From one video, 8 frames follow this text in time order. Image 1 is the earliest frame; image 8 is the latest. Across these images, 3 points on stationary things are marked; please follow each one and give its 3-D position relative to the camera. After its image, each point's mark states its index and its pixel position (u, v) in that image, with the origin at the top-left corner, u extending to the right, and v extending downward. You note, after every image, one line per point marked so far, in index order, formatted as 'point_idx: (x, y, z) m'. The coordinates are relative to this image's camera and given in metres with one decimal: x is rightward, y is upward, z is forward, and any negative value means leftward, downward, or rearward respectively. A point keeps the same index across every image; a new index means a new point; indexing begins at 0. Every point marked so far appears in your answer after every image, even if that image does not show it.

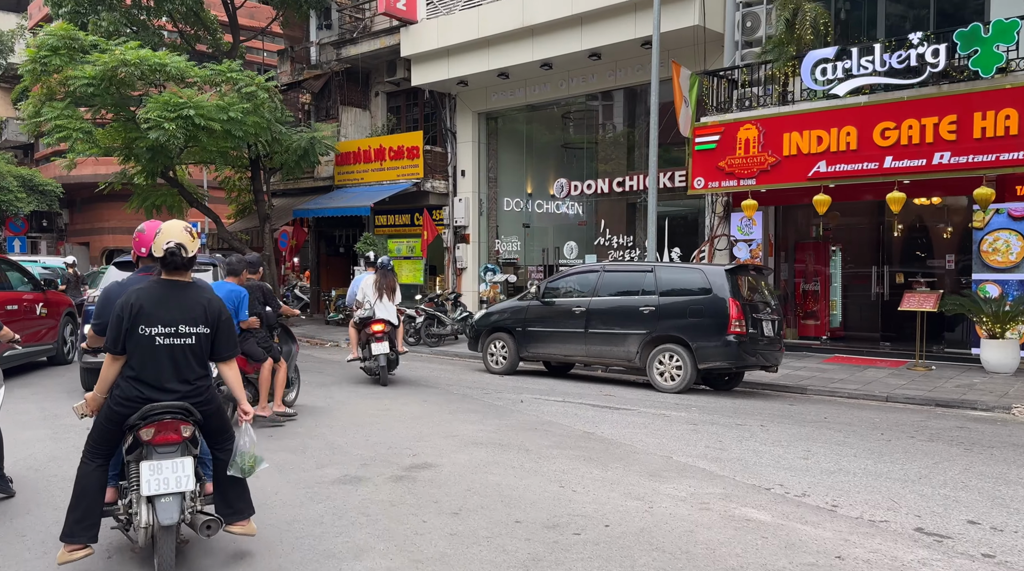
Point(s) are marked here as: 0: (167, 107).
0: (-6.6, +3.5, +15.7) m
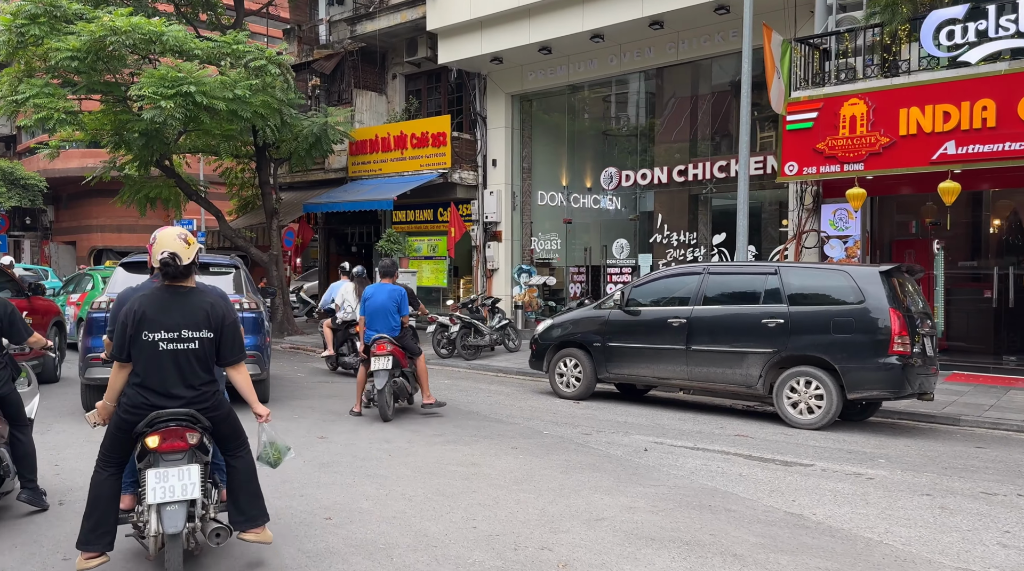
0: (-5.8, +3.5, +13.6) m
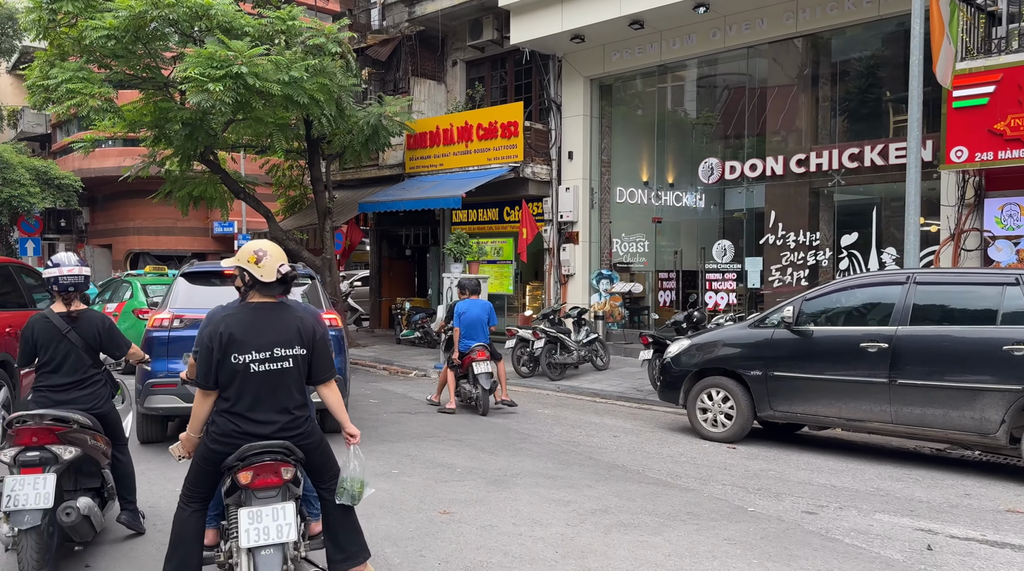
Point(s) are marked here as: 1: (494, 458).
0: (-4.4, +3.3, +12.0) m
1: (-0.1, -1.3, +6.2) m
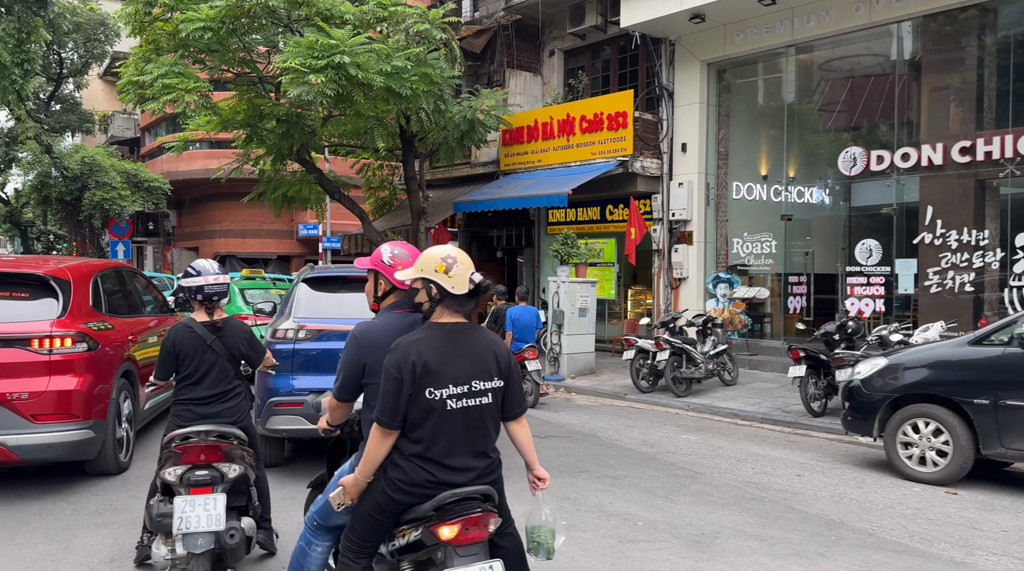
0: (-2.7, +3.2, +11.2) m
1: (+1.0, -1.4, +5.1) m
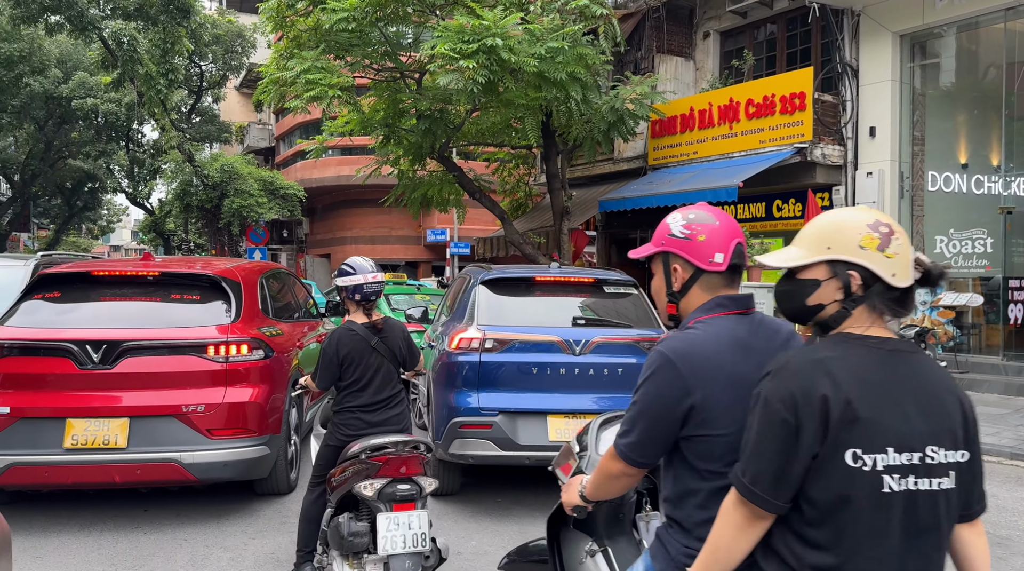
0: (-0.6, +3.2, +10.3) m
1: (+2.3, -1.4, +3.7) m
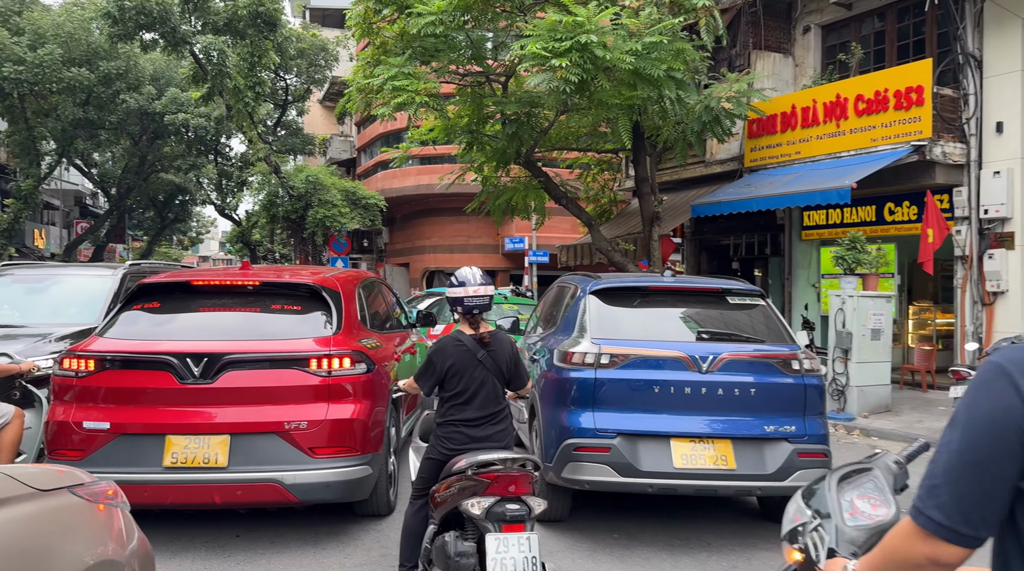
0: (+0.5, +3.1, +9.9) m
1: (+2.8, -1.4, +3.1) m
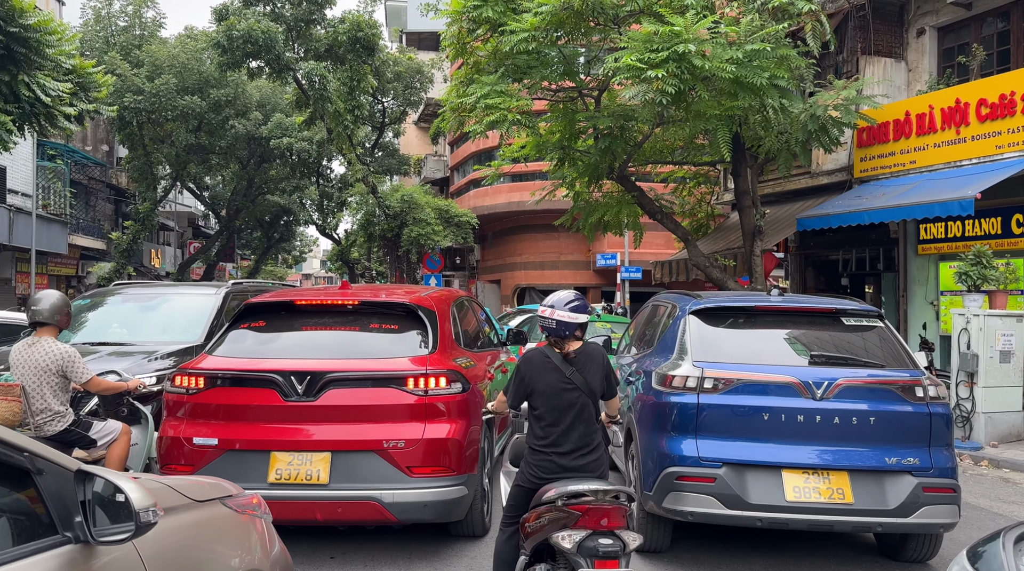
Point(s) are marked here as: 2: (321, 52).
0: (+1.7, +2.9, +9.7) m
1: (+3.2, -1.5, +2.5) m
2: (-4.6, +5.6, +19.4) m
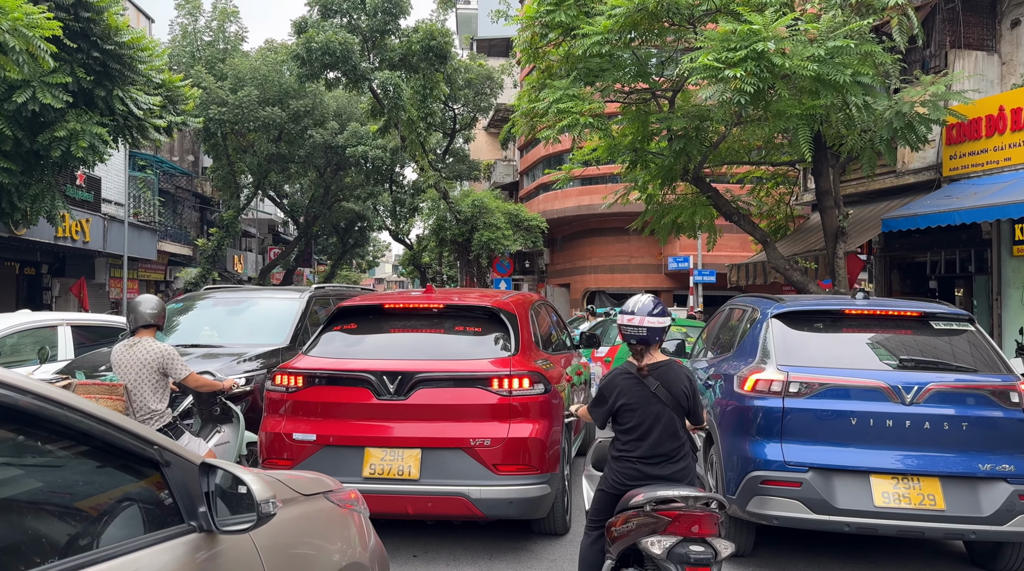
0: (+2.6, +2.8, +9.5) m
1: (+3.4, -1.5, +2.2) m
2: (-2.9, +5.5, +19.8) m
